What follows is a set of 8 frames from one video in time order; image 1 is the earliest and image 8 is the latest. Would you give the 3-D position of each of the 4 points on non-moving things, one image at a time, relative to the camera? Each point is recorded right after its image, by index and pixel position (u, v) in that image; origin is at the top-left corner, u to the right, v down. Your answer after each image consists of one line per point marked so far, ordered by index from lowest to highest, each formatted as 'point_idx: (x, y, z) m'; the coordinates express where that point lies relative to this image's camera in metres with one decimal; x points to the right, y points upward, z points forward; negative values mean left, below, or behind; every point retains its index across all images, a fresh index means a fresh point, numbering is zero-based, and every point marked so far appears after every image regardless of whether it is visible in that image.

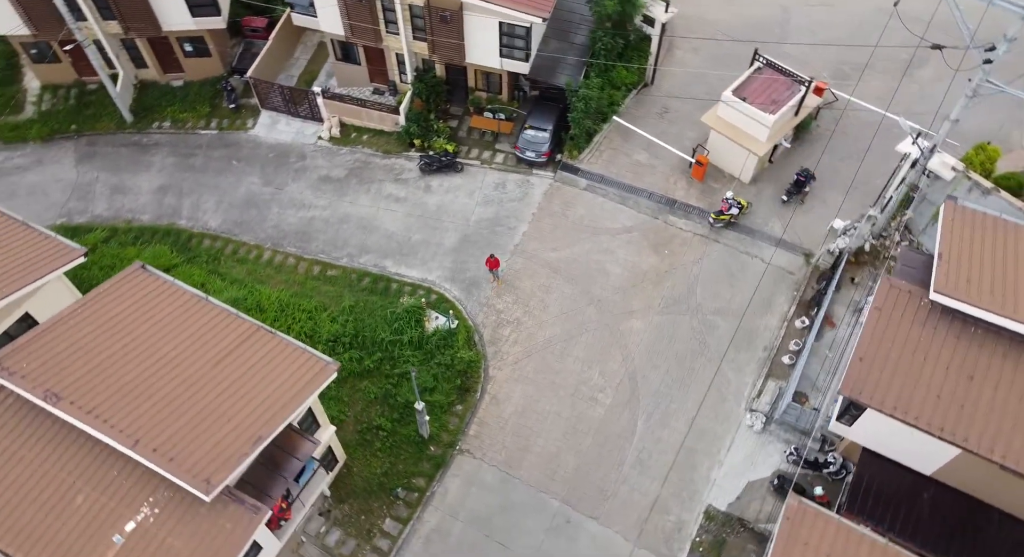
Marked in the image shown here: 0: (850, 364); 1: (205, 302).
0: (+8.0, -2.1, +16.2) m
1: (-8.9, -0.7, +19.6) m
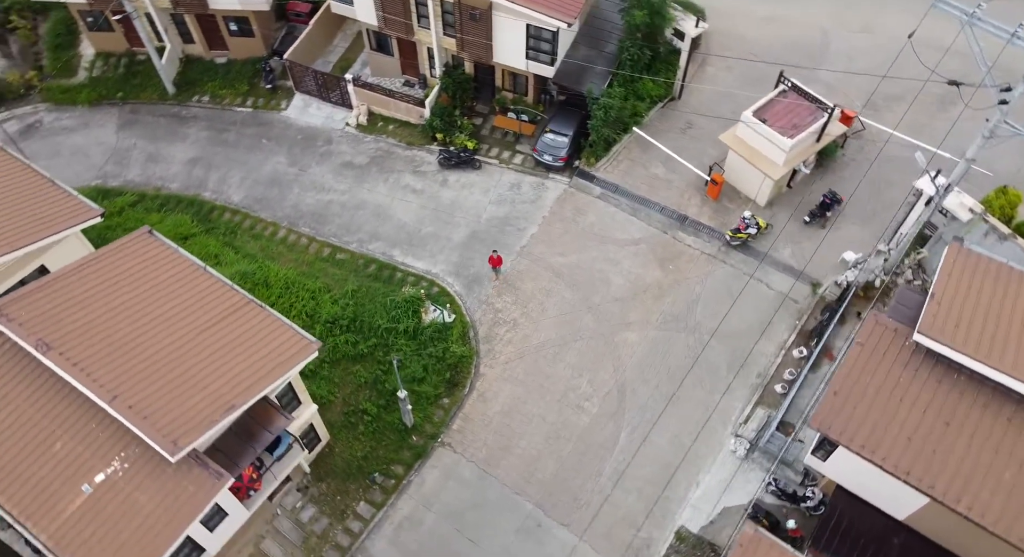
0: (+7.2, -2.8, +15.9) m
1: (-9.3, +0.2, +20.3) m
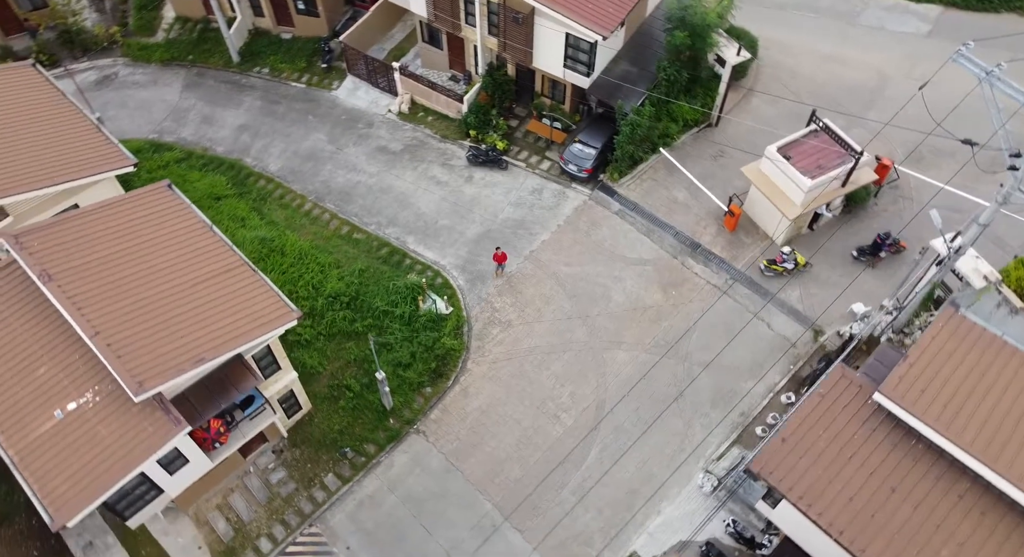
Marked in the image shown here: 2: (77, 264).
0: (+5.8, -3.7, +15.4) m
1: (-9.6, +1.5, +21.3) m
2: (-12.4, +0.4, +19.2) m
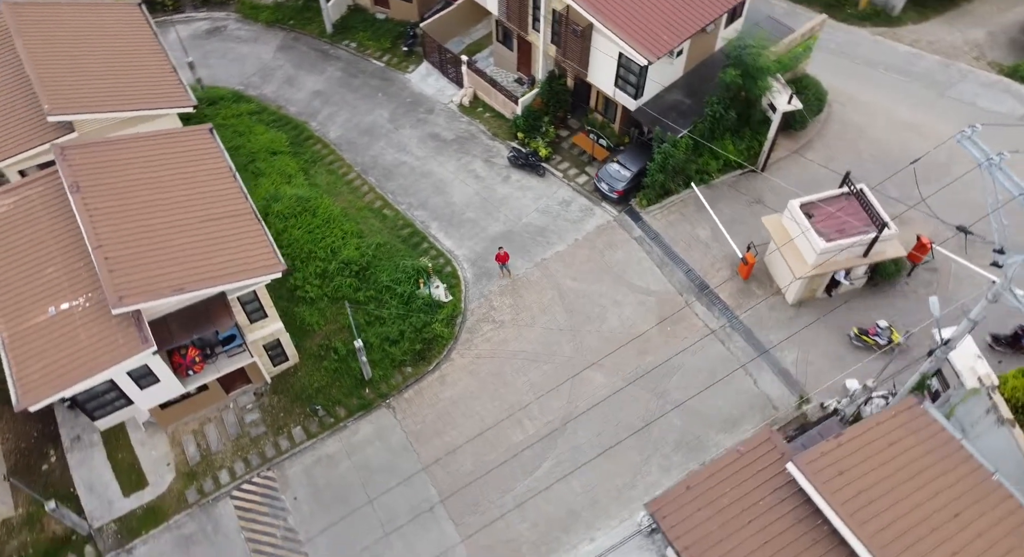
0: (+3.6, -4.6, +15.0) m
1: (-9.5, +3.5, +22.9) m
2: (-12.7, +3.0, +21.2) m
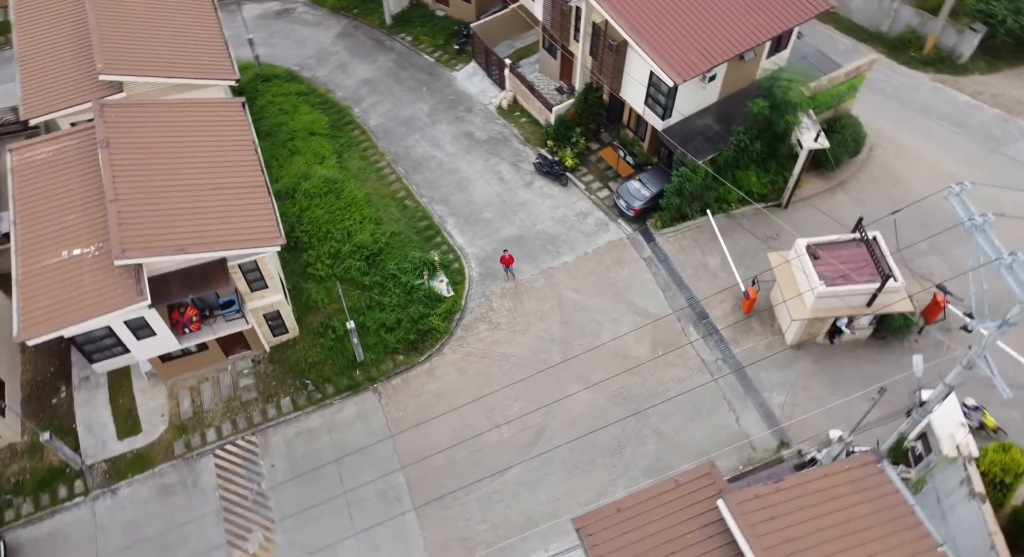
0: (+2.0, -5.0, +14.9) m
1: (-9.2, +4.6, +23.9) m
2: (-12.6, +4.5, +22.5) m
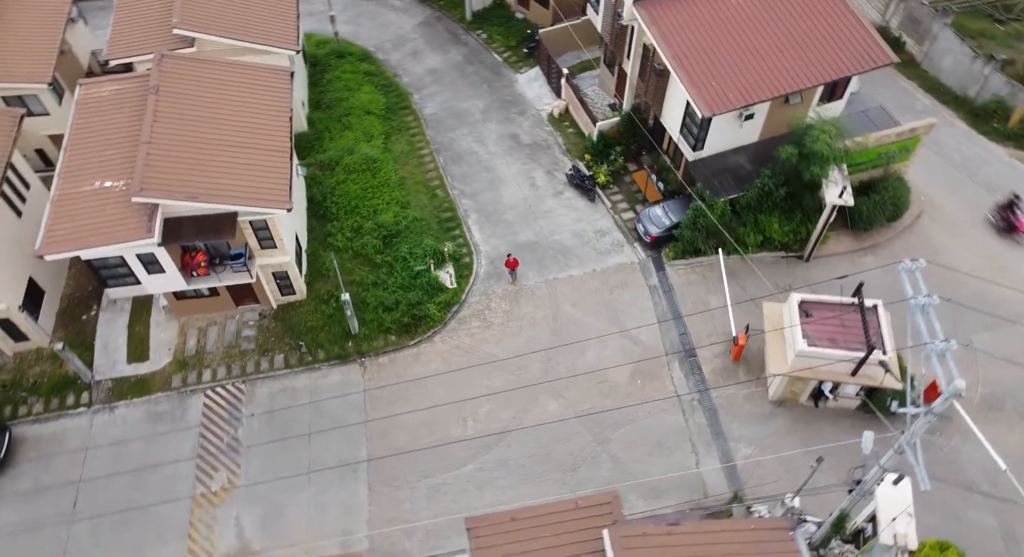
0: (-0.3, -5.2, +15.1) m
1: (-8.4, +6.1, +25.3) m
2: (-11.9, +6.7, +24.3) m
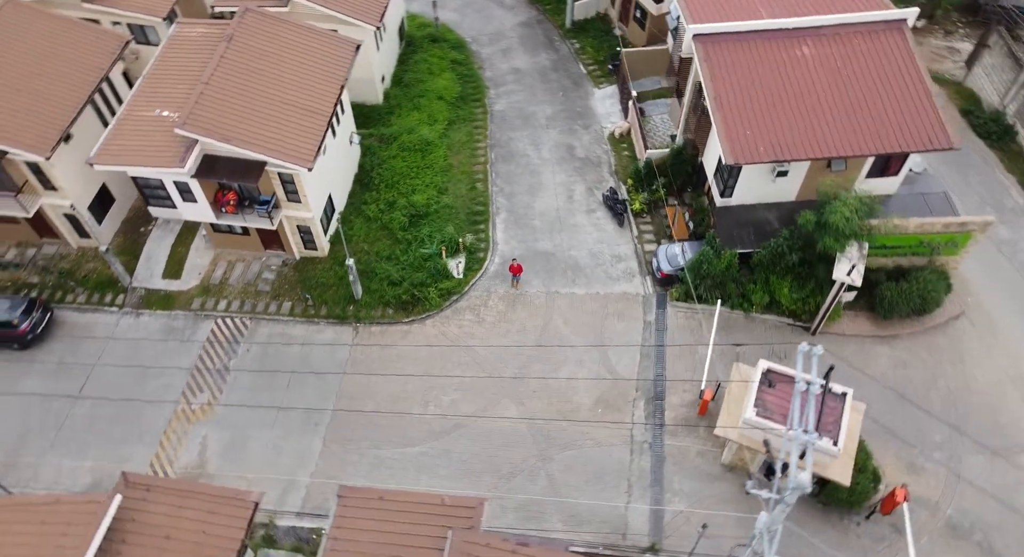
0: (-3.2, -4.9, +15.8) m
1: (-7.0, +7.7, +27.0) m
2: (-10.3, +9.1, +26.5) m
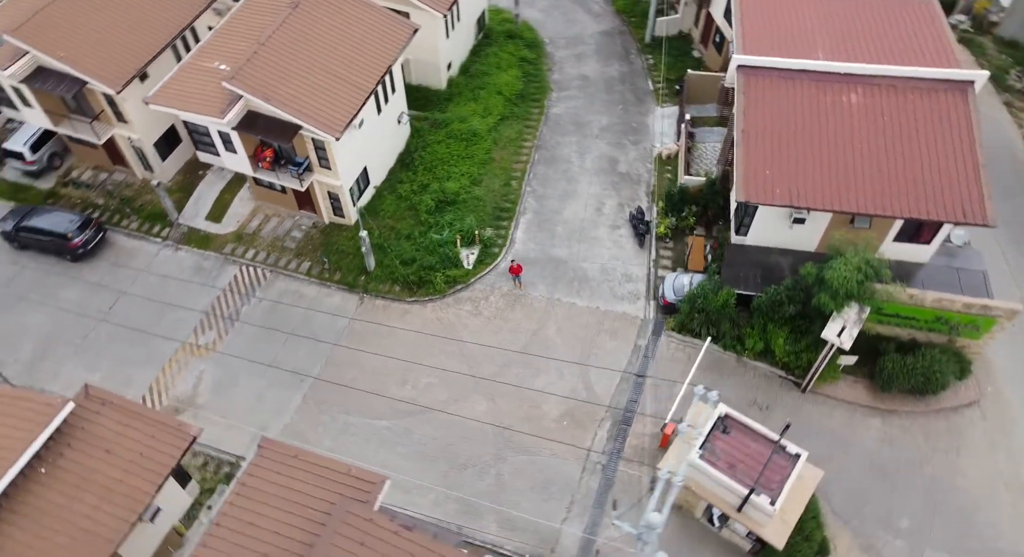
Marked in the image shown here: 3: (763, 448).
0: (-5.4, -4.1, +16.7) m
1: (-5.3, +8.9, +28.1) m
2: (-8.4, +10.8, +28.1) m
3: (+7.4, -4.9, +19.5) m
